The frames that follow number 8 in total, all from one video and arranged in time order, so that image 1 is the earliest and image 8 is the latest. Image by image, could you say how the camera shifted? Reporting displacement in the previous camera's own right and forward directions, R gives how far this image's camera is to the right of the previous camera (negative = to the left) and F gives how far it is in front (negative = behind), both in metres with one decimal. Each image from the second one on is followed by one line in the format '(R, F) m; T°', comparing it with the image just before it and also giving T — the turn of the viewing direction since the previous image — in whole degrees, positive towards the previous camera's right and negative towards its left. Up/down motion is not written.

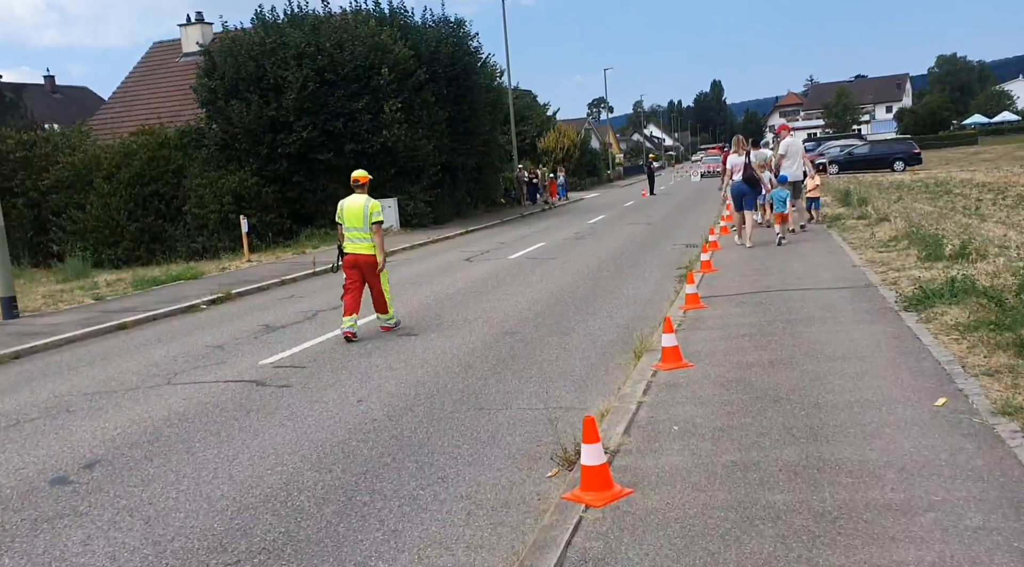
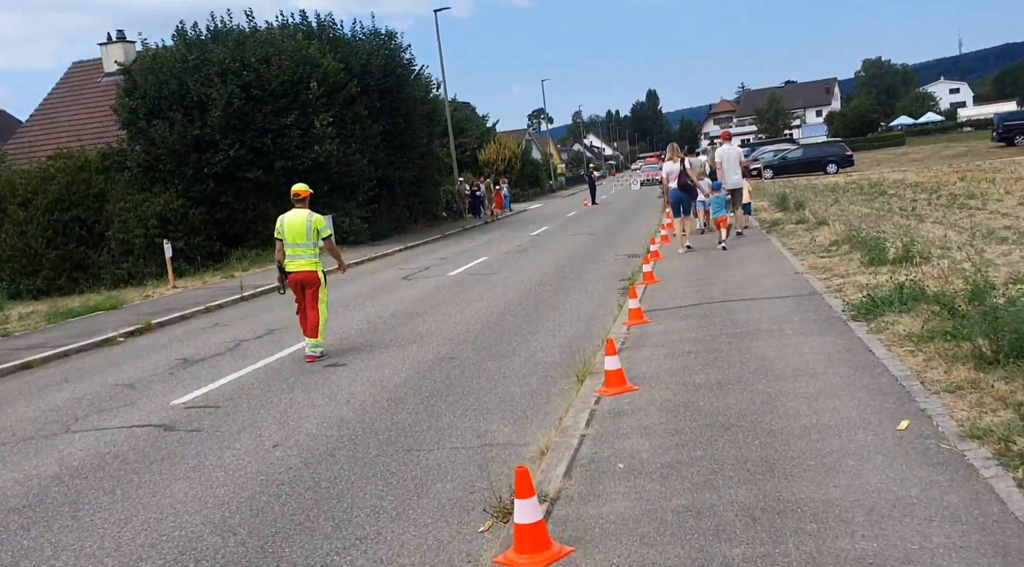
(+0.1, +0.5) m; +3°
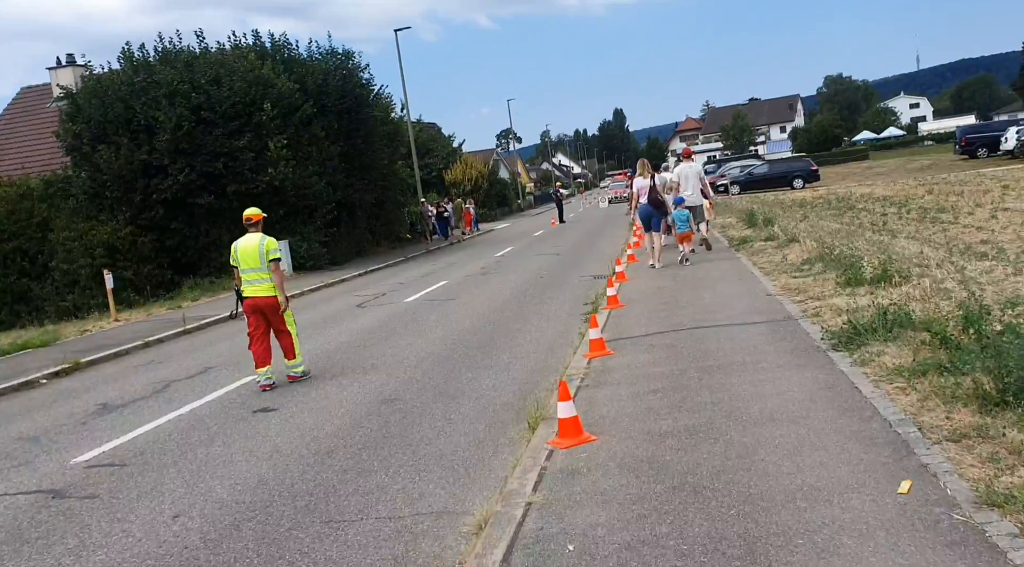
(+0.2, +0.8) m; +2°
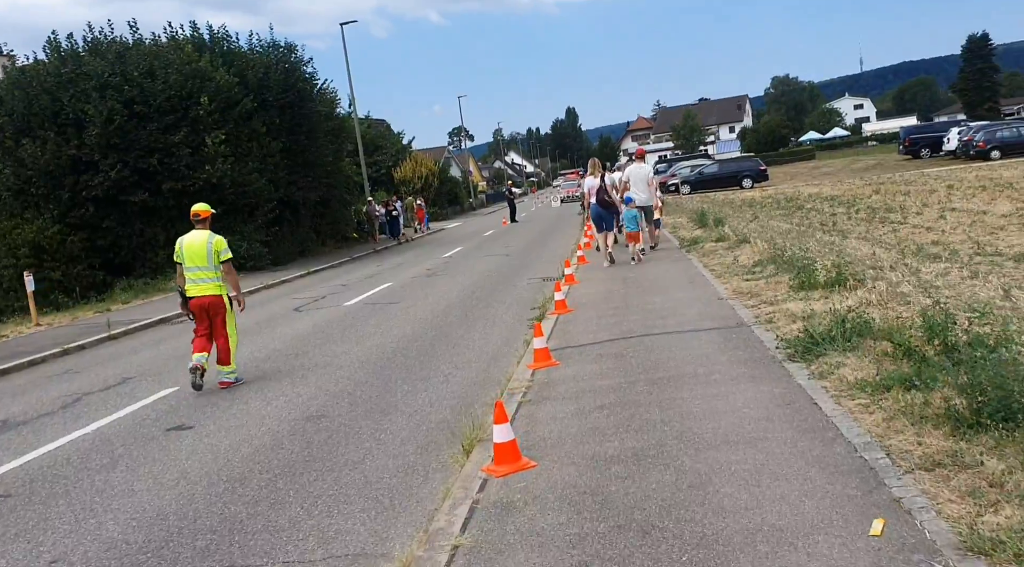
(+0.1, +0.6) m; +3°
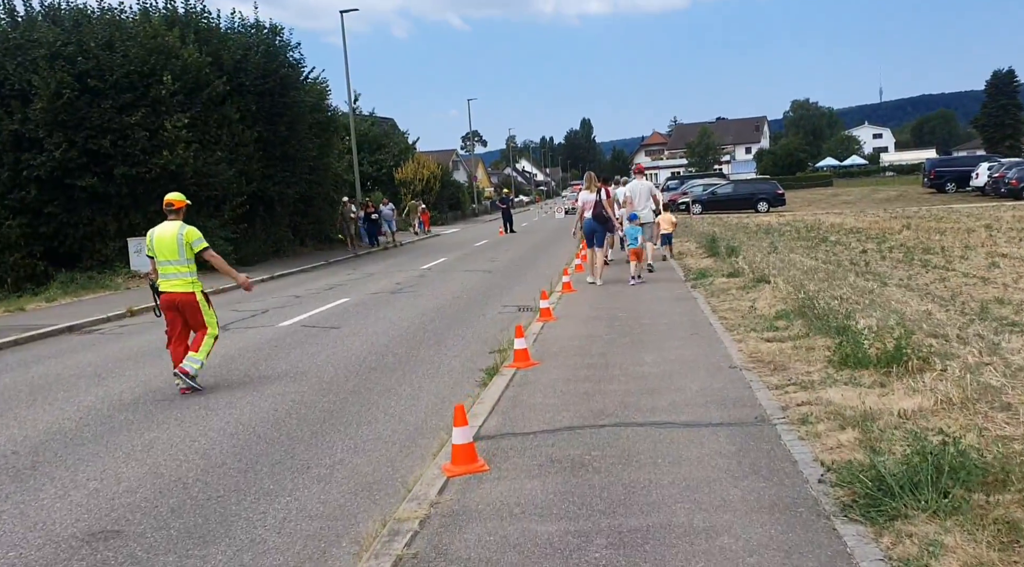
(+0.5, +2.7) m; 0°
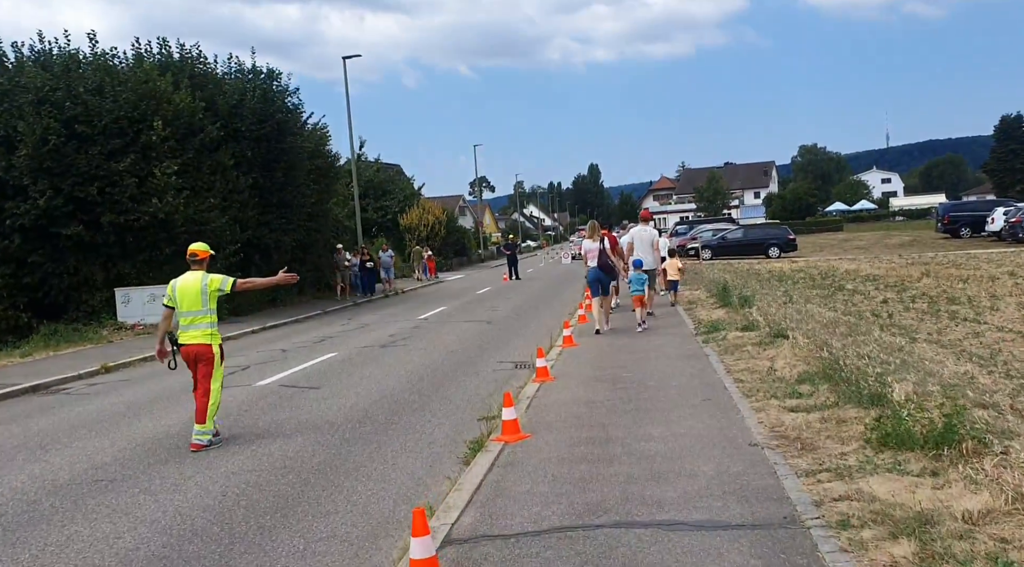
(+0.2, +1.0) m; -1°
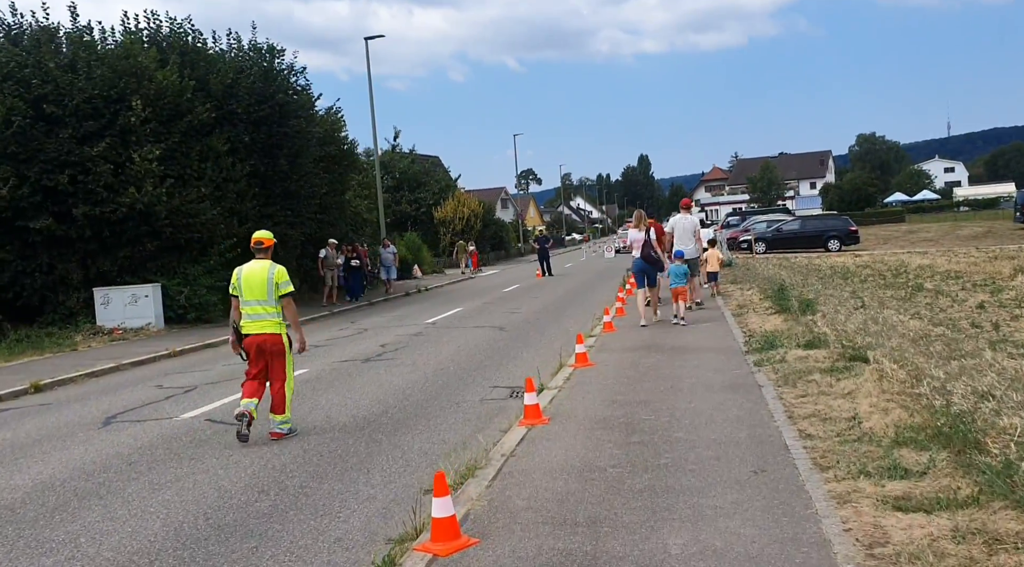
(+0.6, +2.9) m; -3°
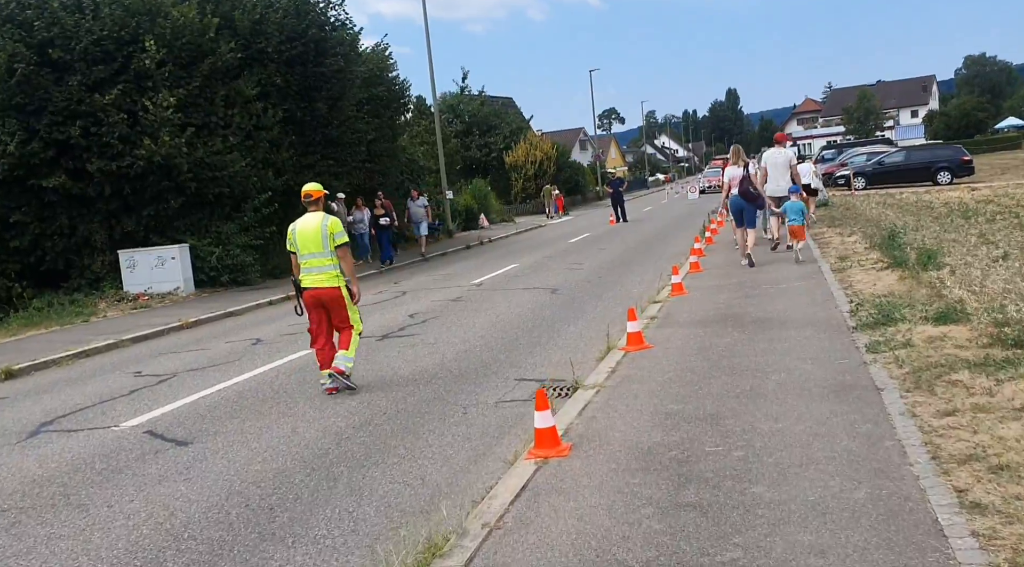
(+0.5, +2.5) m; -5°
